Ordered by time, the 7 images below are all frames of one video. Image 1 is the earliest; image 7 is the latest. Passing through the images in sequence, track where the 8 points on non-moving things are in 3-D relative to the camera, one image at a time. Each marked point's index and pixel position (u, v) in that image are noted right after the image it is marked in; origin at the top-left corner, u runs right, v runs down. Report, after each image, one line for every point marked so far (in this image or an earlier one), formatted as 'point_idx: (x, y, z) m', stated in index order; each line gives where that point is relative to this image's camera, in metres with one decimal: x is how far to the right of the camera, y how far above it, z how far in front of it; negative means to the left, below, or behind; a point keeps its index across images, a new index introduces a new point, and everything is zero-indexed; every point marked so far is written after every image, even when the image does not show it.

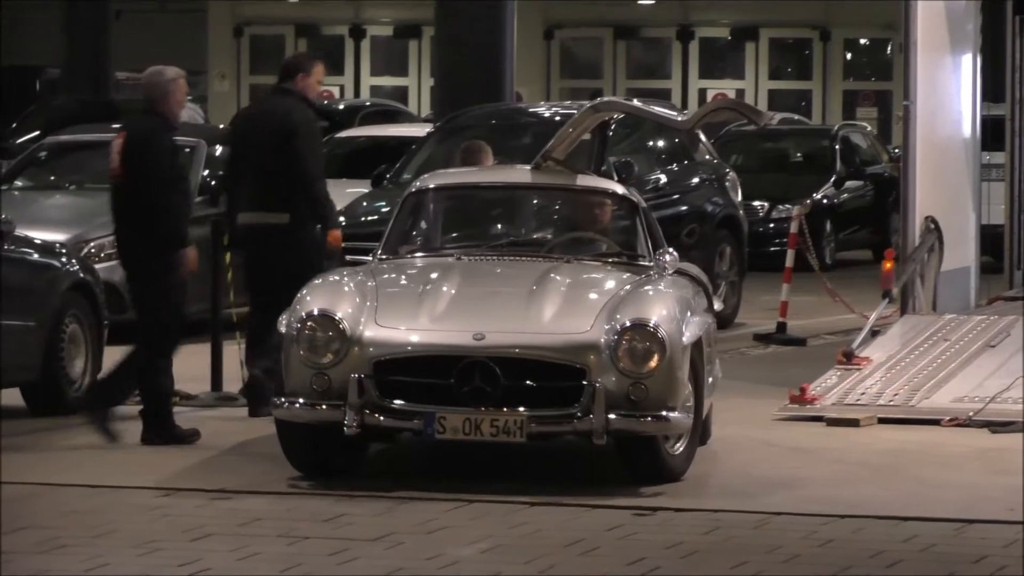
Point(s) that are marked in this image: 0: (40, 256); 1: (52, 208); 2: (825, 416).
0: (-2.5, +0.2, +9.3) m
1: (-3.1, +0.6, +12.2) m
2: (+1.6, -0.7, +9.3) m
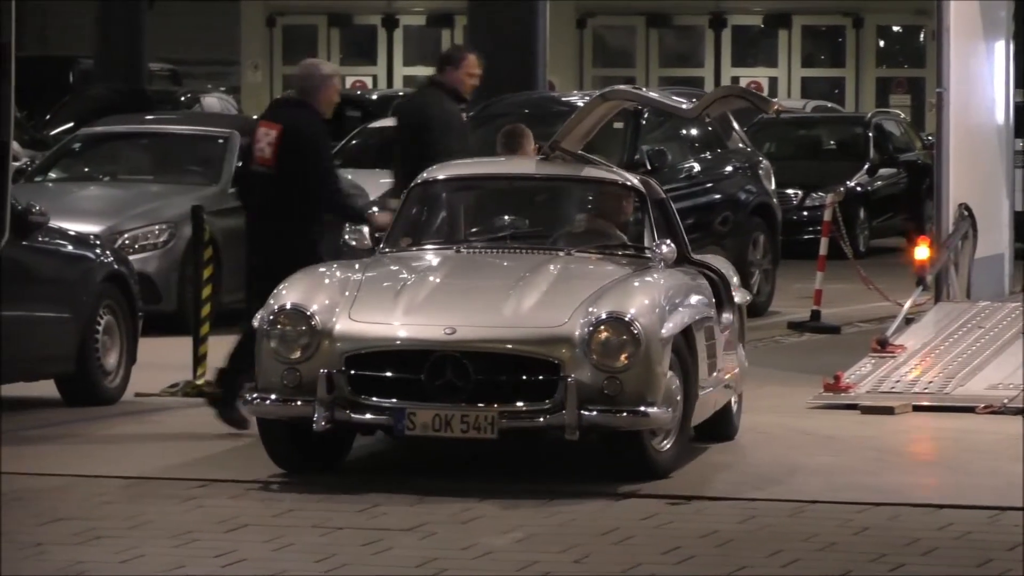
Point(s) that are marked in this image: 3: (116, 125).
0: (-2.3, +0.2, +9.4) m
1: (-2.9, +0.6, +12.3) m
2: (+1.8, -0.6, +9.3) m
3: (-3.0, +1.2, +13.9) m
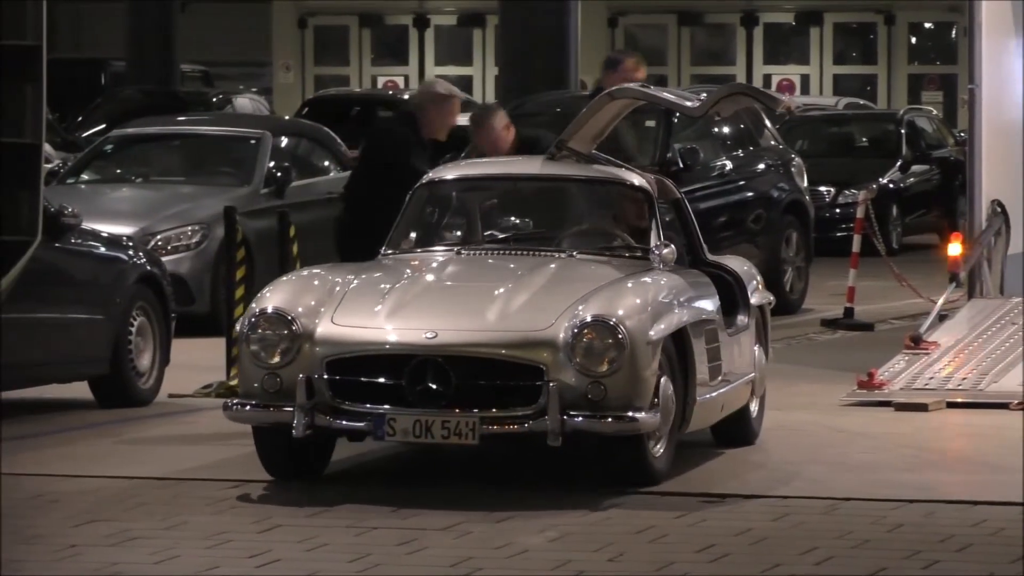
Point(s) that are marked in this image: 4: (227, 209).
0: (-2.1, +0.2, +9.4) m
1: (-2.7, +0.6, +12.4) m
2: (+2.0, -0.6, +9.3) m
3: (-2.8, +1.2, +13.9) m
4: (-1.6, +0.4, +10.0) m
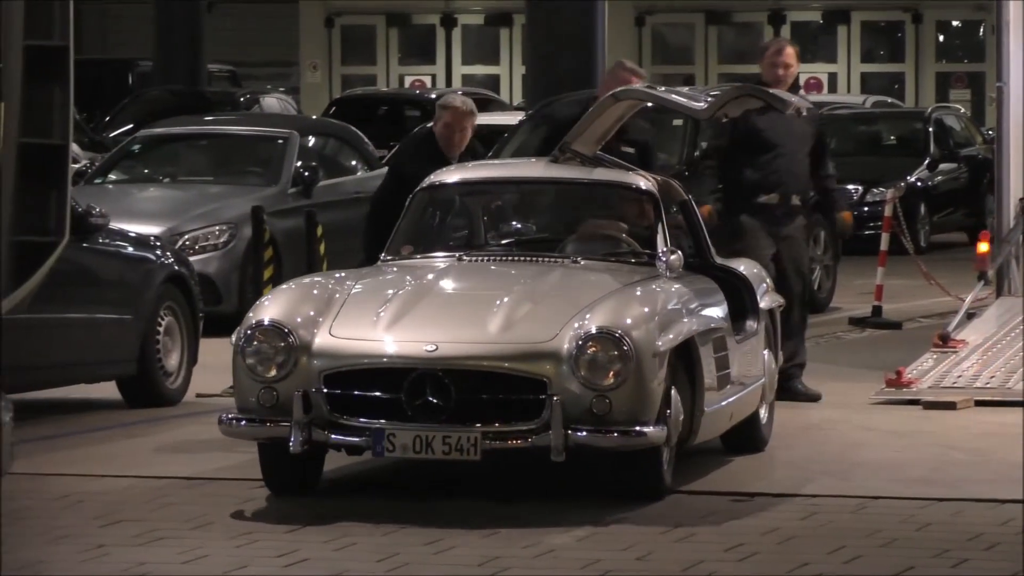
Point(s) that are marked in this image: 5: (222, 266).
0: (-2.0, +0.2, +9.5) m
1: (-2.5, +0.6, +12.4) m
2: (+2.1, -0.6, +9.3) m
3: (-2.6, +1.2, +14.0) m
4: (-1.4, +0.4, +10.0) m
5: (-1.9, +0.1, +12.1) m
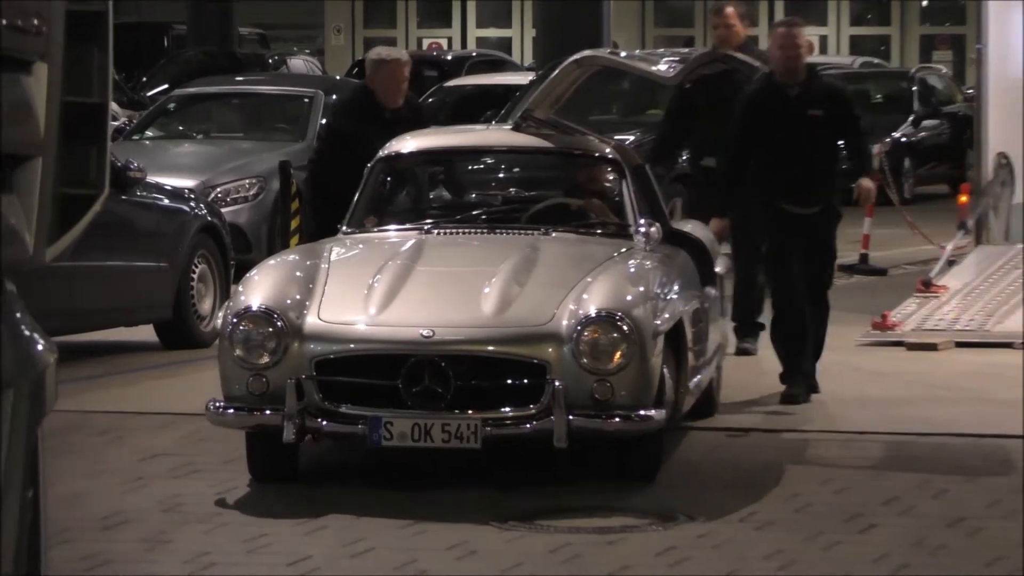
0: (-1.9, +0.5, +10.1) m
1: (-2.4, +1.0, +13.0) m
2: (+2.2, -0.3, +9.9) m
3: (-2.5, +1.6, +14.6) m
4: (-1.4, +0.7, +10.6) m
5: (-1.9, +0.5, +12.8) m
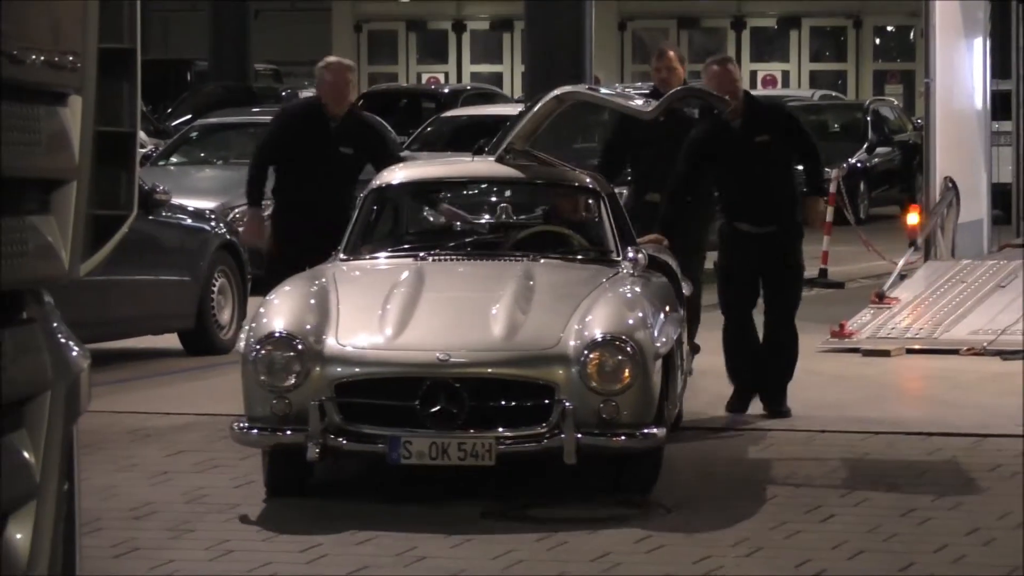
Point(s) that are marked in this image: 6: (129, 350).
0: (-2.0, +0.4, +11.0) m
1: (-2.4, +0.8, +14.0) m
2: (+2.1, -0.4, +10.8) m
3: (-2.5, +1.5, +15.5) m
4: (-1.4, +0.6, +11.5) m
5: (-1.9, +0.4, +13.7) m
6: (-2.5, -0.4, +11.5) m
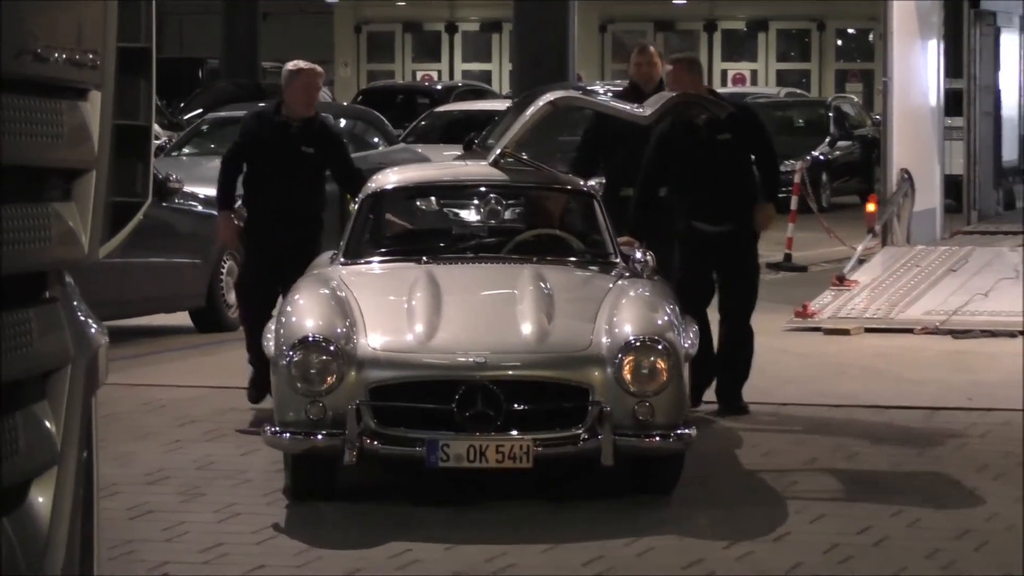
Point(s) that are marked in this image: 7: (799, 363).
0: (-2.0, +0.5, +11.8) m
1: (-2.5, +0.9, +14.7) m
2: (+2.1, -0.3, +11.5) m
3: (-2.6, +1.6, +16.3) m
4: (-1.5, +0.7, +12.3) m
5: (-1.9, +0.5, +14.5) m
6: (-2.5, -0.3, +12.3) m
7: (+1.7, -0.5, +10.7) m
